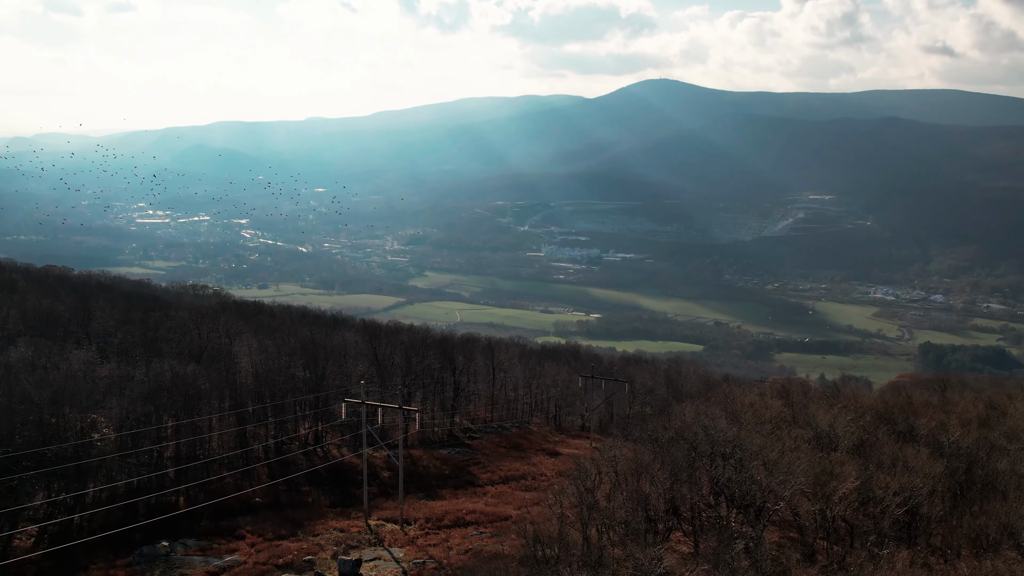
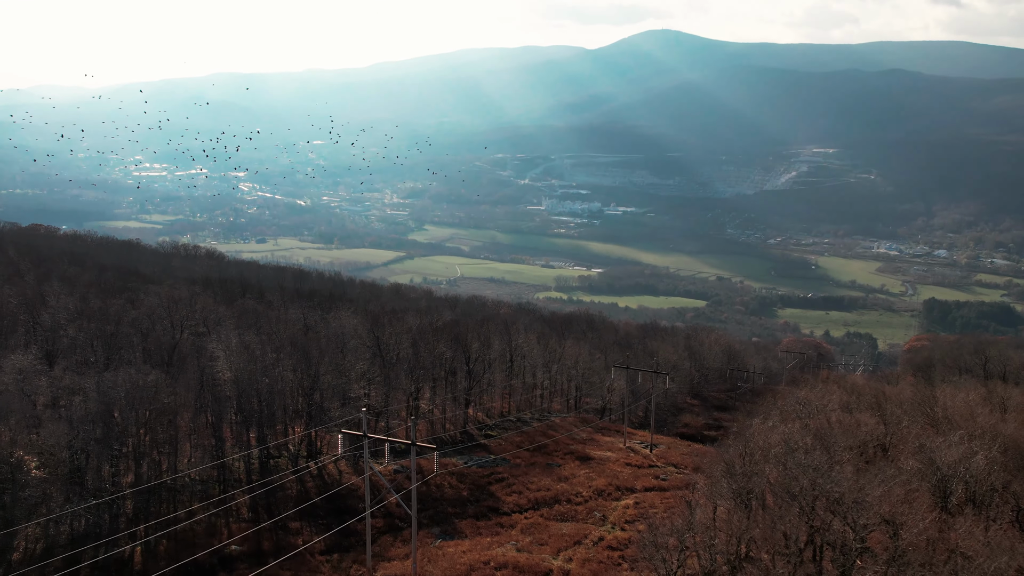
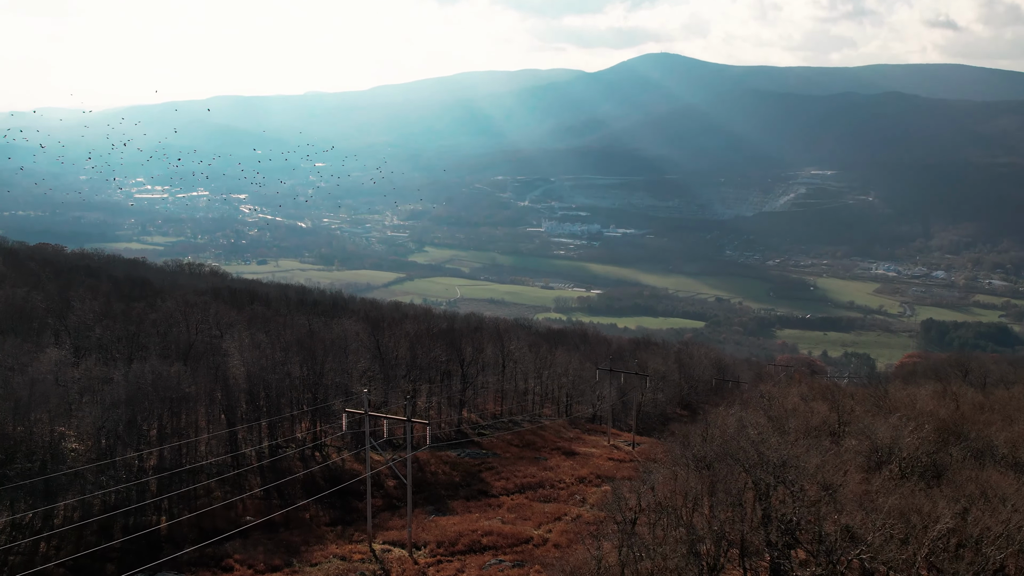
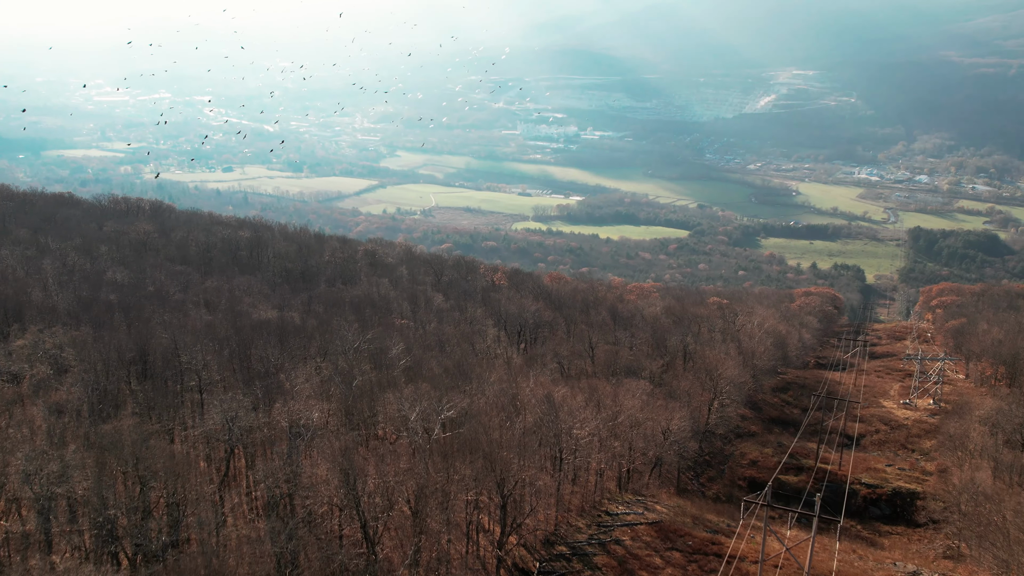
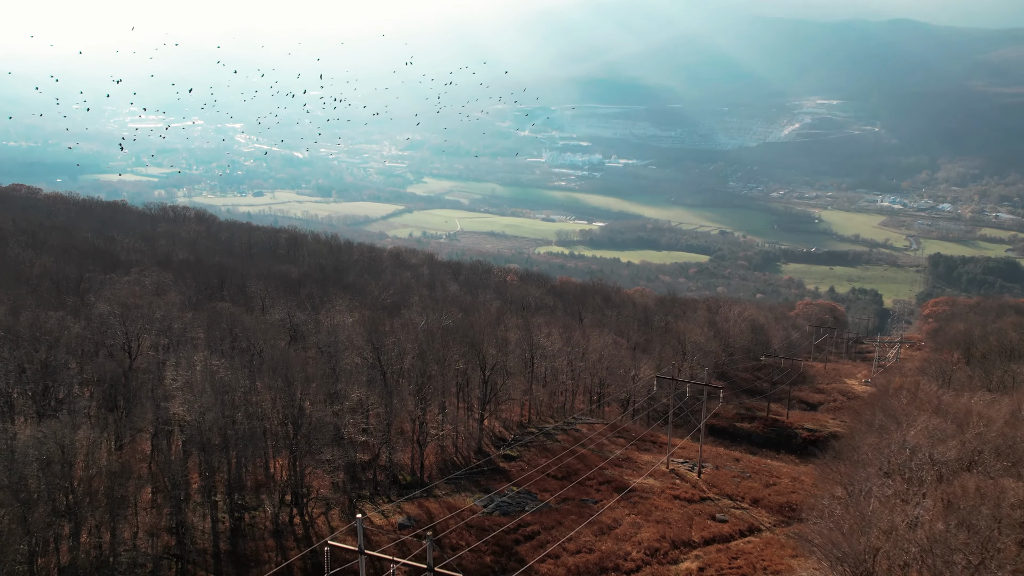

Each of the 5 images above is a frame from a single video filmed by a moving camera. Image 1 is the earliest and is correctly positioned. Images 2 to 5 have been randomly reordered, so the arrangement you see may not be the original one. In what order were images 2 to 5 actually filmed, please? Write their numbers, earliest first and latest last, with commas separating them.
3, 2, 5, 4
